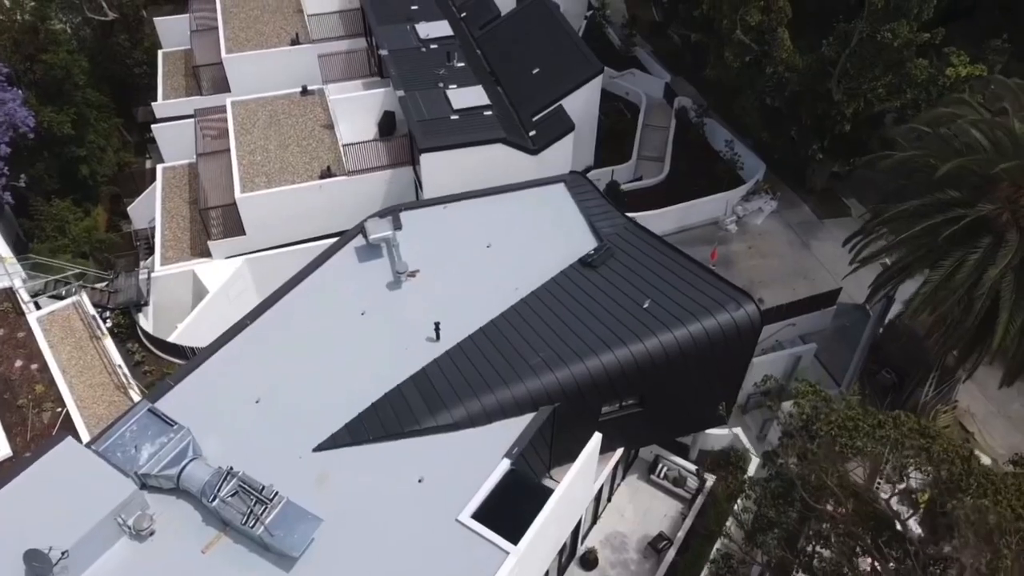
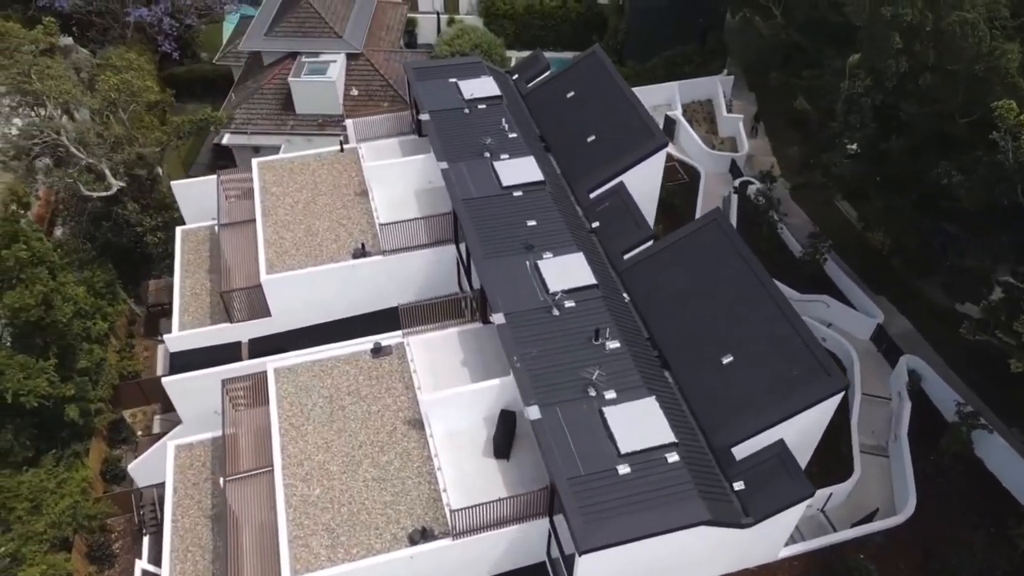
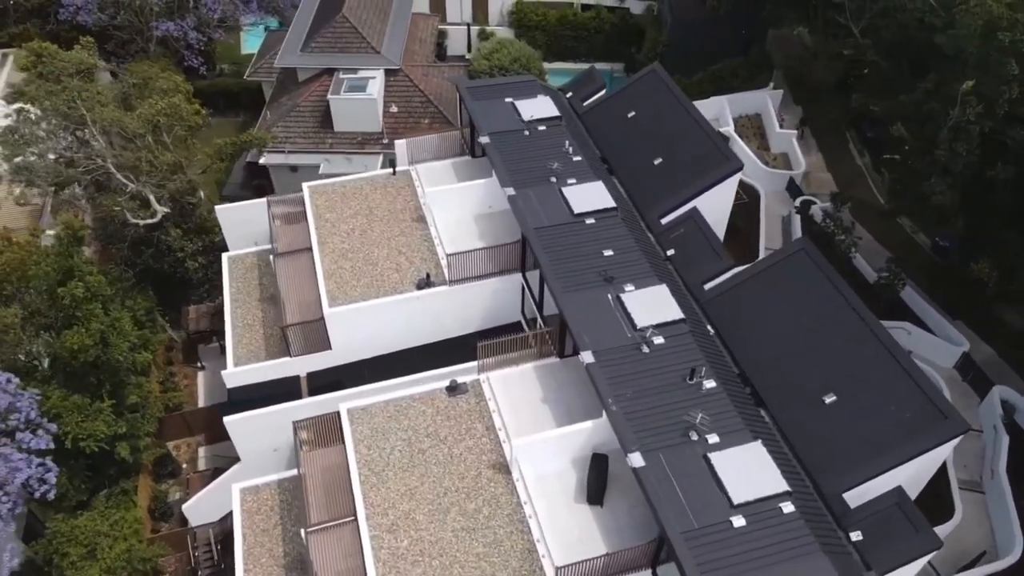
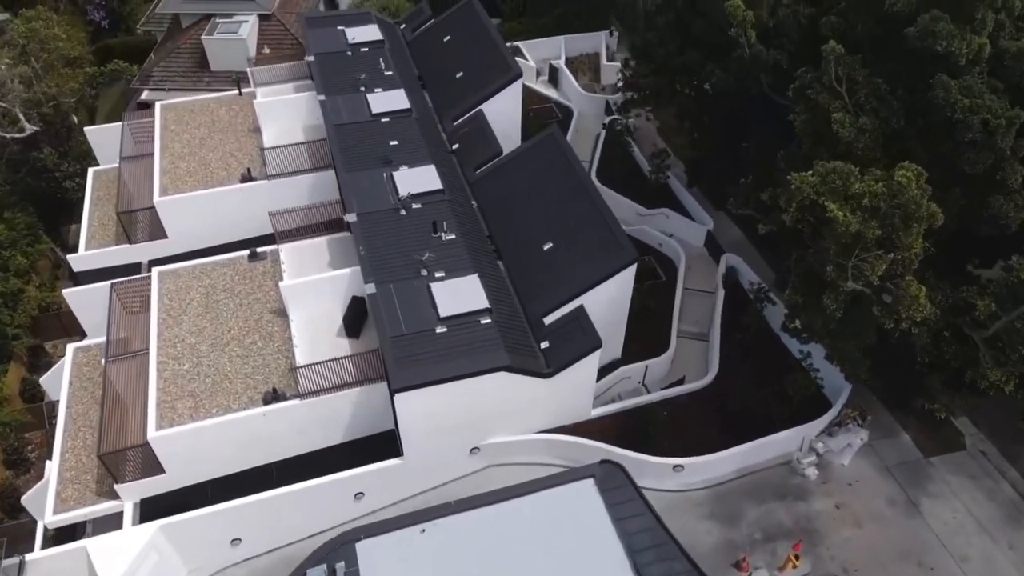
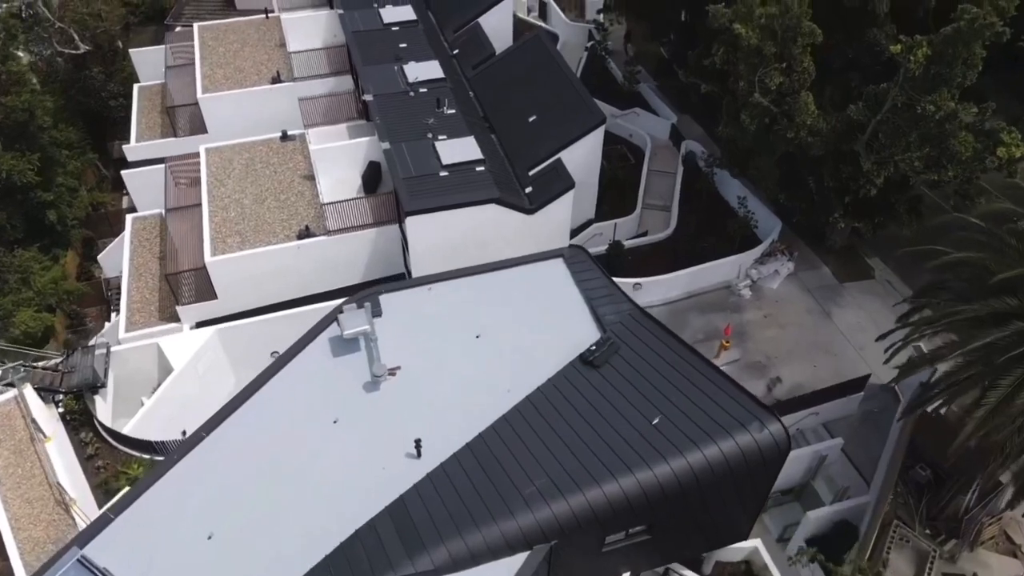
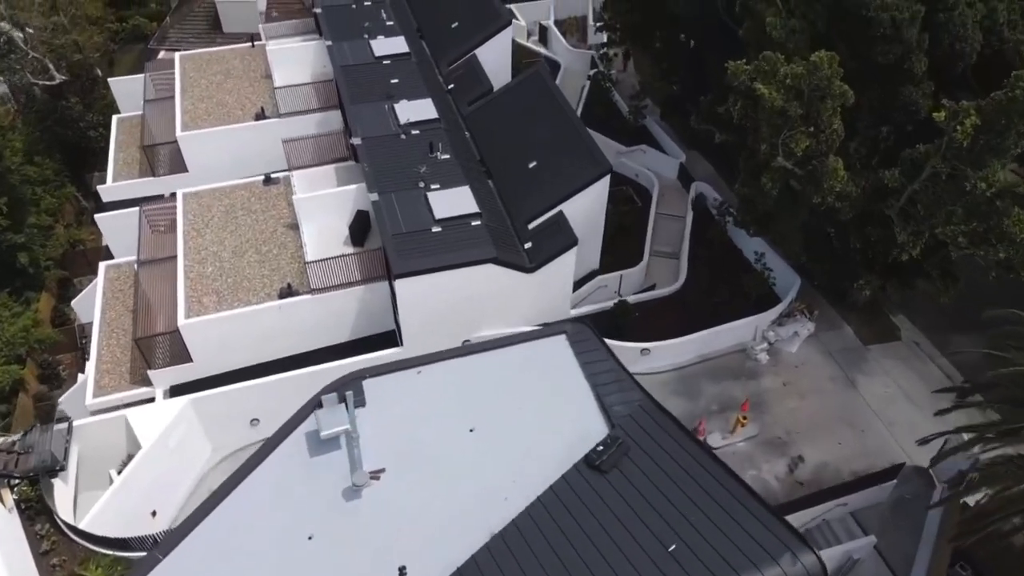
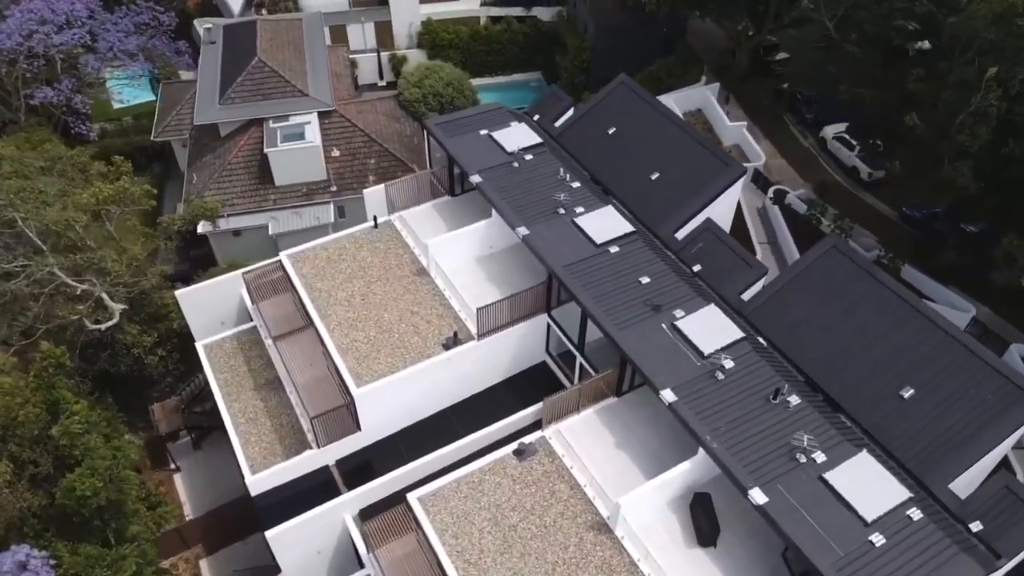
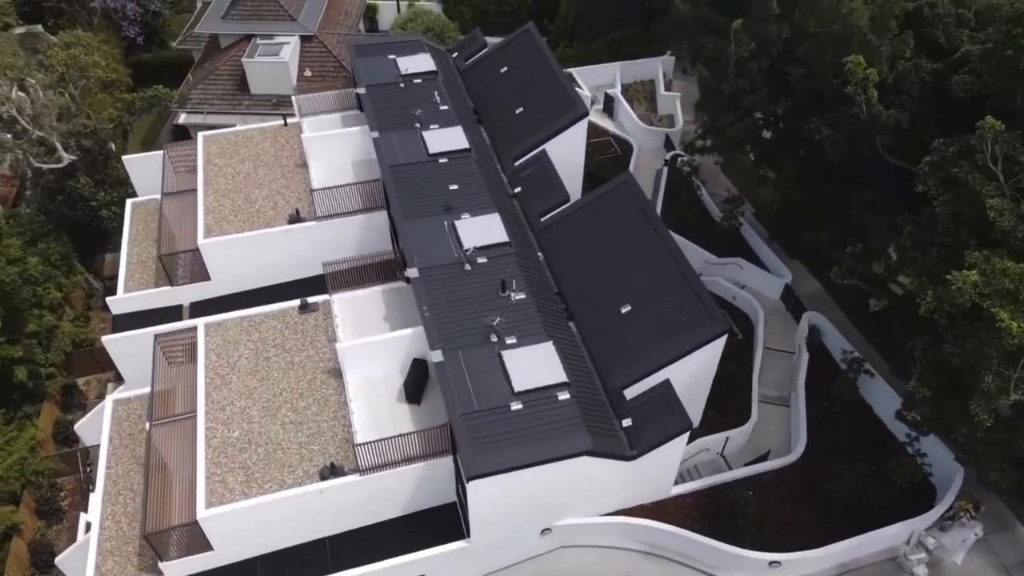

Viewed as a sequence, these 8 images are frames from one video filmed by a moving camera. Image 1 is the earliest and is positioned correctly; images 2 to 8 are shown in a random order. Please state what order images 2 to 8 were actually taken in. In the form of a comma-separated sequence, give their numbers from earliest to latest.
5, 6, 4, 8, 2, 3, 7
